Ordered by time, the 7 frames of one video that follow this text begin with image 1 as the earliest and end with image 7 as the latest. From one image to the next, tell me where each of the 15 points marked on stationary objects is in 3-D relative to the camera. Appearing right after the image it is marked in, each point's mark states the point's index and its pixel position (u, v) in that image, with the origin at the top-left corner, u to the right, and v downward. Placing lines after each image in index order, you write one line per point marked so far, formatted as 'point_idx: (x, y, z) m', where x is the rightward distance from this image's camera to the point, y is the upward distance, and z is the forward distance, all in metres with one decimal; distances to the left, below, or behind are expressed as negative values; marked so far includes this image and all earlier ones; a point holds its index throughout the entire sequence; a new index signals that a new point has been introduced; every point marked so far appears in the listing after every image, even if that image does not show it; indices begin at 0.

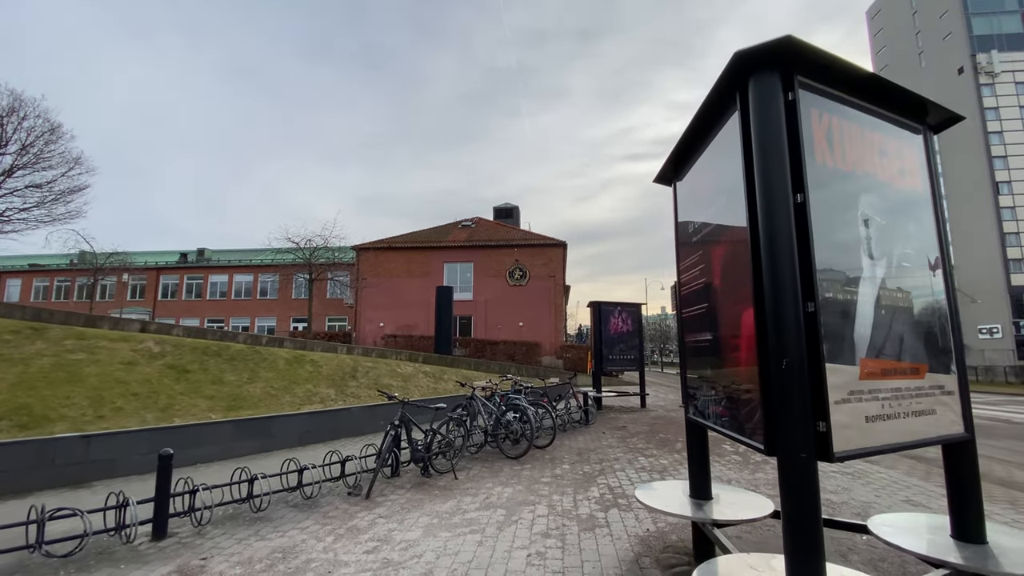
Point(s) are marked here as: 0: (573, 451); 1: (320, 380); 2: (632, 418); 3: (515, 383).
0: (+1.1, -2.9, +8.3) m
1: (-4.9, -2.4, +12.0) m
2: (+3.1, -3.4, +12.3) m
3: (+0.1, -2.1, +10.4) m
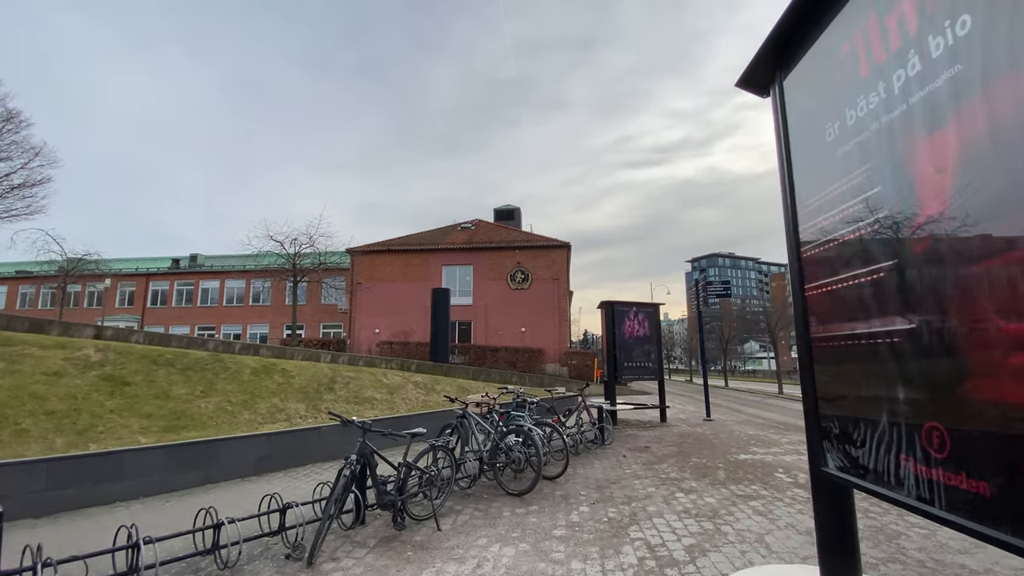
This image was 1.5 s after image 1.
0: (+1.1, -2.8, +6.6) m
1: (-4.9, -2.3, +10.3) m
2: (+3.2, -3.3, +10.6) m
3: (+0.1, -2.0, +8.7) m
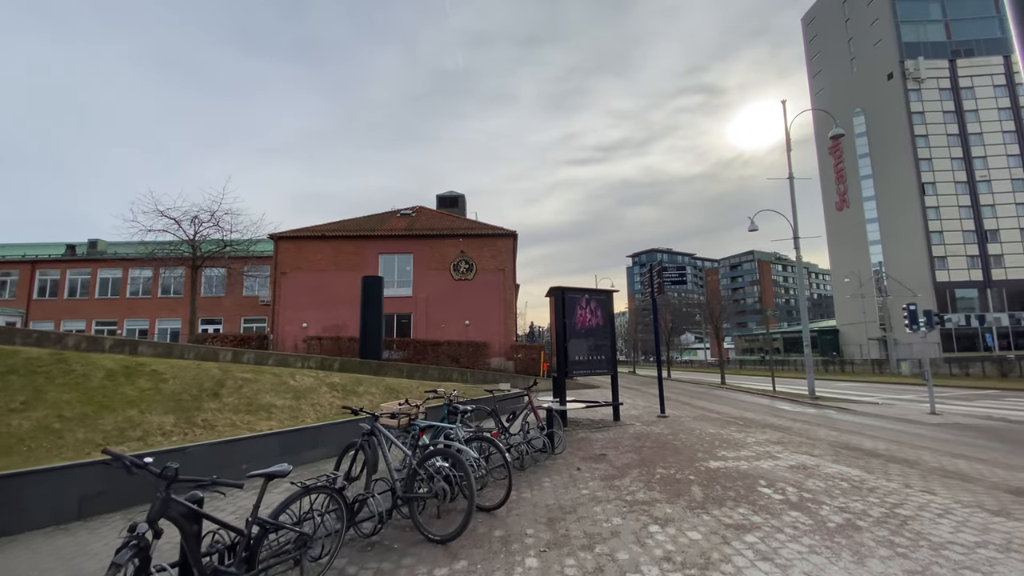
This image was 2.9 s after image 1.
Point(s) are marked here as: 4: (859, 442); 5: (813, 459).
0: (+0.3, -2.4, +5.0) m
1: (-6.0, -1.9, +8.0) m
2: (+1.9, -3.0, +9.2) m
3: (-1.0, -1.6, +7.0) m
4: (+6.6, -3.0, +9.0) m
5: (+4.6, -2.6, +7.2) m
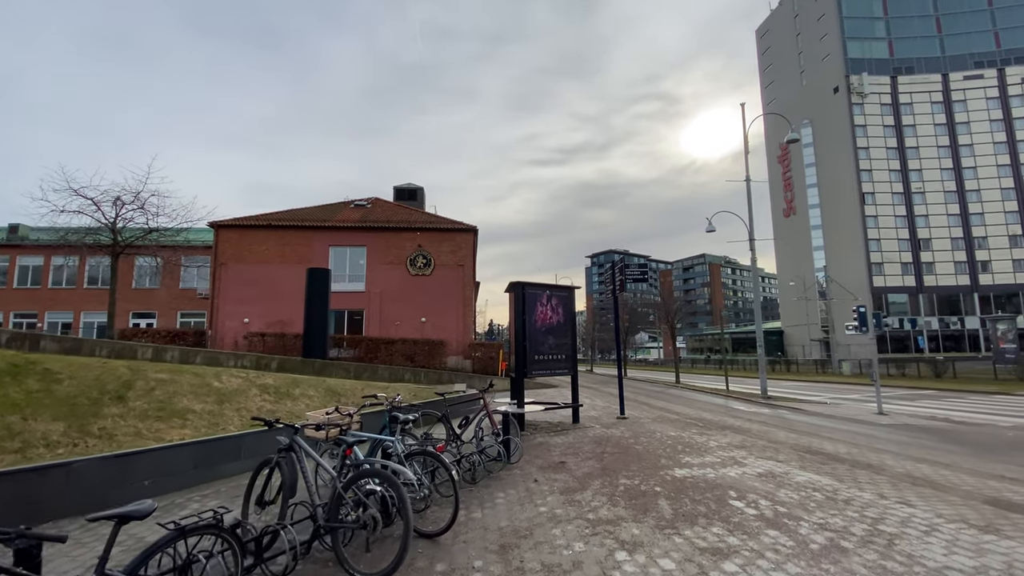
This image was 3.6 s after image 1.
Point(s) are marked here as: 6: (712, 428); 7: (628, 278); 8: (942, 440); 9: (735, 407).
0: (-0.2, -2.4, +4.3) m
1: (-6.8, -1.7, +6.7) m
2: (+1.0, -2.9, +8.7) m
3: (-1.6, -1.5, +6.2) m
4: (+5.8, -2.9, +8.8) m
5: (+3.9, -2.6, +6.9) m
6: (+4.5, -3.2, +10.6) m
7: (+3.2, +0.3, +12.9) m
8: (+9.6, -3.4, +10.5) m
9: (+7.6, -4.0, +16.0) m
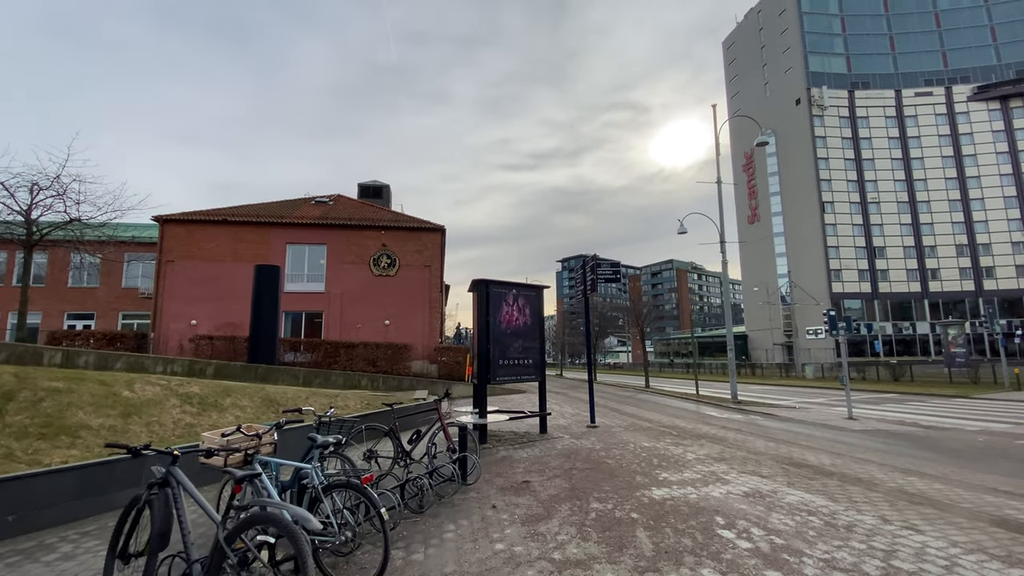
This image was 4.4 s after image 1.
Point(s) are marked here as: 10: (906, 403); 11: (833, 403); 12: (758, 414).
0: (-0.6, -2.3, +3.4) m
1: (-7.3, -1.6, +5.4) m
2: (+0.3, -2.8, +7.8) m
3: (-2.1, -1.4, +5.1) m
4: (+5.1, -2.9, +8.2) m
5: (+3.4, -2.6, +6.2) m
6: (+3.7, -3.1, +9.9) m
7: (+2.3, +0.3, +12.2) m
8: (+8.8, -3.4, +10.1) m
9: (+6.4, -4.1, +15.5) m
10: (+16.1, -4.7, +19.3) m
11: (+13.2, -4.7, +19.4) m
12: (+8.1, -4.2, +15.6) m
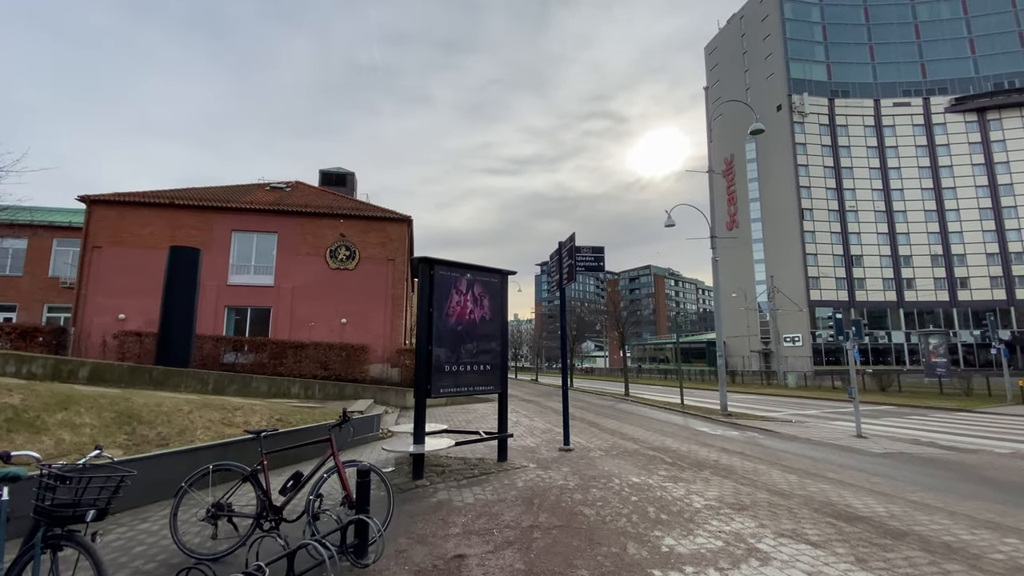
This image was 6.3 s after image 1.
0: (-1.1, -1.9, +1.1) m
1: (-7.9, -1.1, +2.8) m
2: (-0.4, -2.6, +5.5) m
3: (-2.7, -1.1, +2.8) m
4: (+4.3, -2.8, +6.2) m
5: (+2.7, -2.3, +4.1) m
6: (+2.9, -3.0, +7.8) m
7: (+1.4, +0.5, +10.1) m
8: (+7.9, -3.3, +8.2) m
9: (+5.3, -4.0, +13.5) m
10: (+14.8, -4.8, +17.7) m
11: (+11.9, -4.8, +17.6) m
12: (+7.0, -4.1, +13.6) m
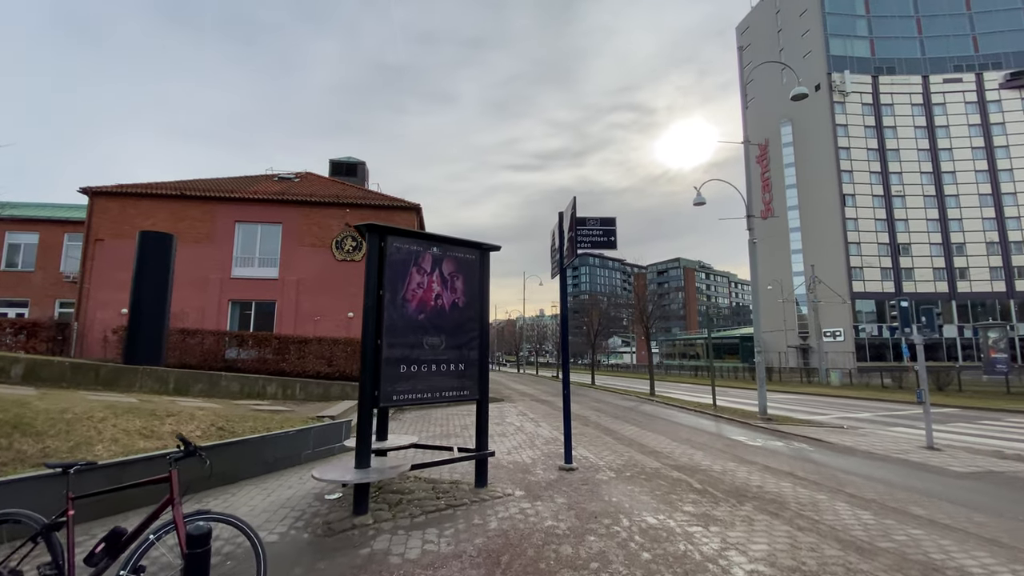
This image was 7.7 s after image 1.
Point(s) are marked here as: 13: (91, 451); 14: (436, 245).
0: (-1.7, -1.7, -0.5) m
1: (-8.4, -1.0, +1.6) m
2: (-0.7, -2.3, +3.9) m
3: (-3.2, -0.8, +1.3) m
4: (+4.0, -2.5, +4.3) m
5: (+2.3, -2.1, +2.3) m
6: (+2.6, -2.6, +6.0) m
7: (+1.3, +0.8, +8.3) m
8: (+7.7, -3.0, +6.1) m
9: (+5.4, -3.6, +11.5) m
10: (+15.1, -4.3, +15.2) m
11: (+12.2, -4.3, +15.3) m
12: (+7.1, -3.7, +11.6) m
13: (-5.0, -1.9, +5.6) m
14: (-1.0, +0.6, +6.2) m
